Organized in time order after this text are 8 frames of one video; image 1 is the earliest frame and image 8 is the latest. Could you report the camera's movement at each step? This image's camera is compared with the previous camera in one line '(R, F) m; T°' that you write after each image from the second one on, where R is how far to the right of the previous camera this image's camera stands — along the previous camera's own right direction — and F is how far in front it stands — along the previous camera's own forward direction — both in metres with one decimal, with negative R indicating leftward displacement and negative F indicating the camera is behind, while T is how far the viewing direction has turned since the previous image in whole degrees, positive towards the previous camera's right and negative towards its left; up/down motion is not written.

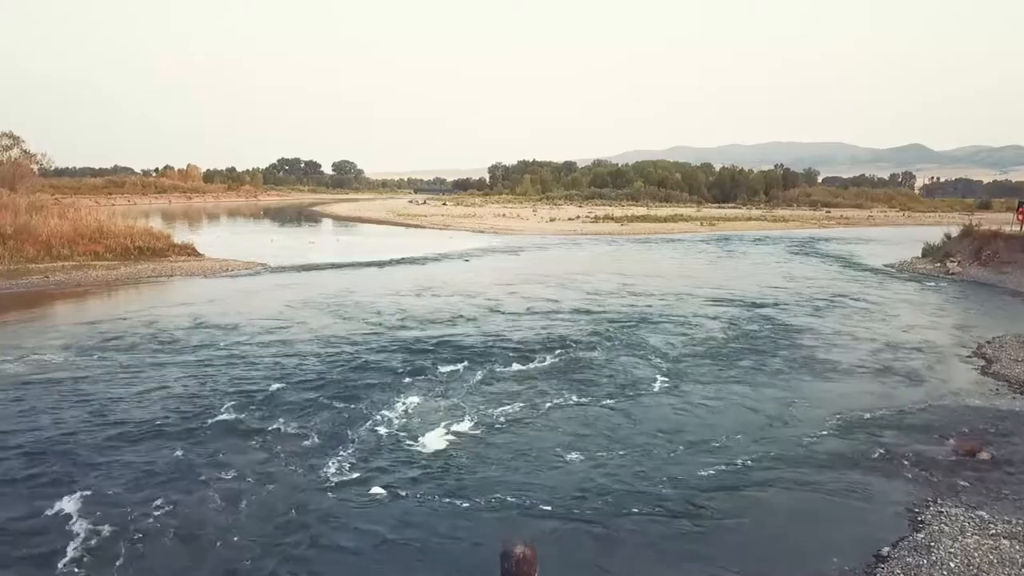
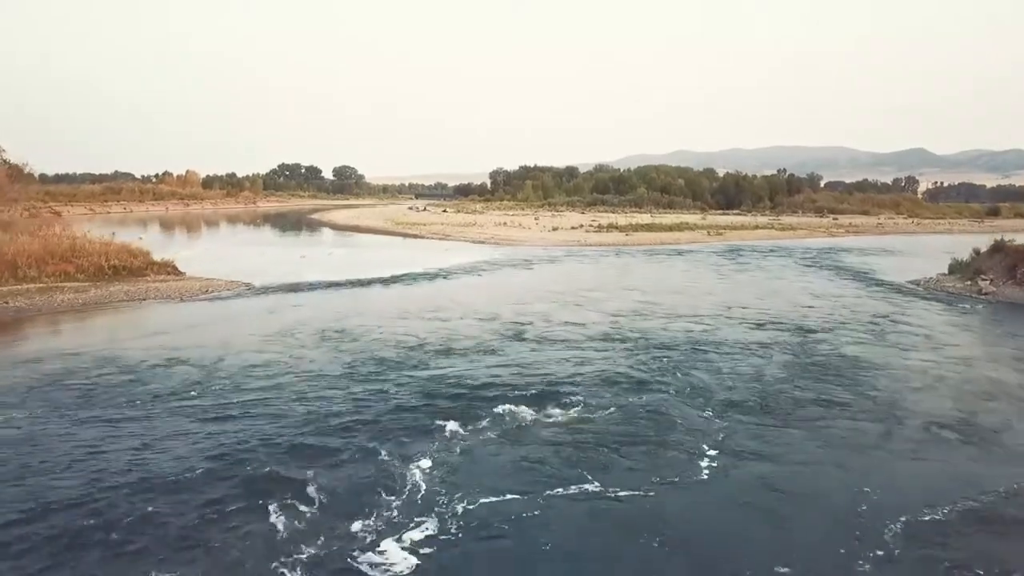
(0.0, +1.2) m; 0°
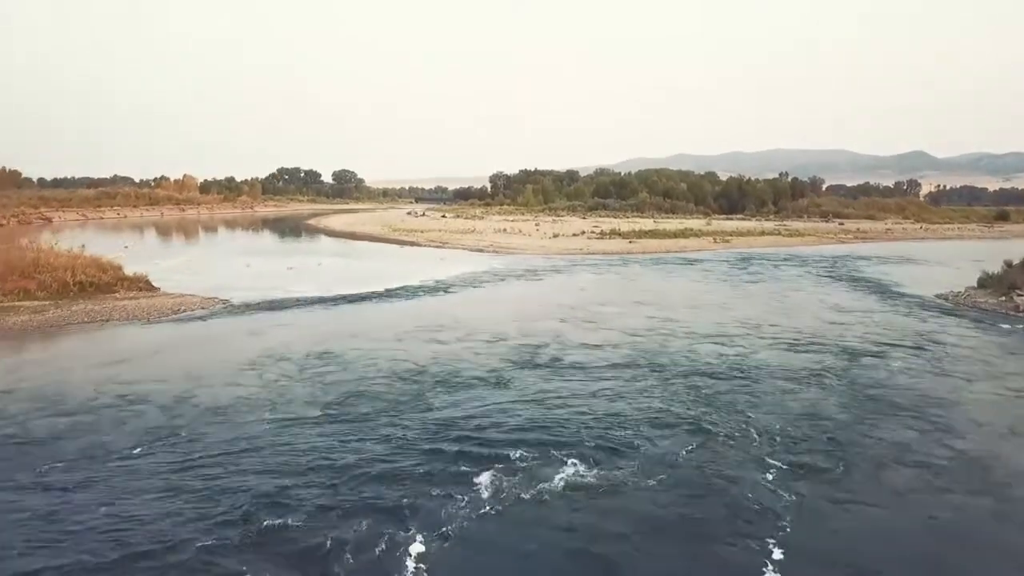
(0.0, +1.3) m; 0°
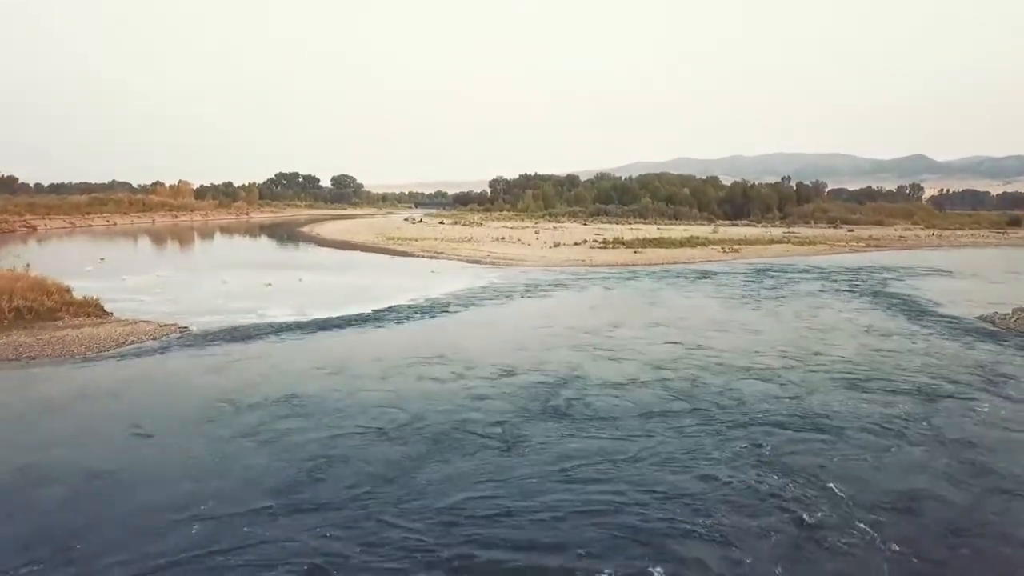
(0.0, +2.0) m; 0°
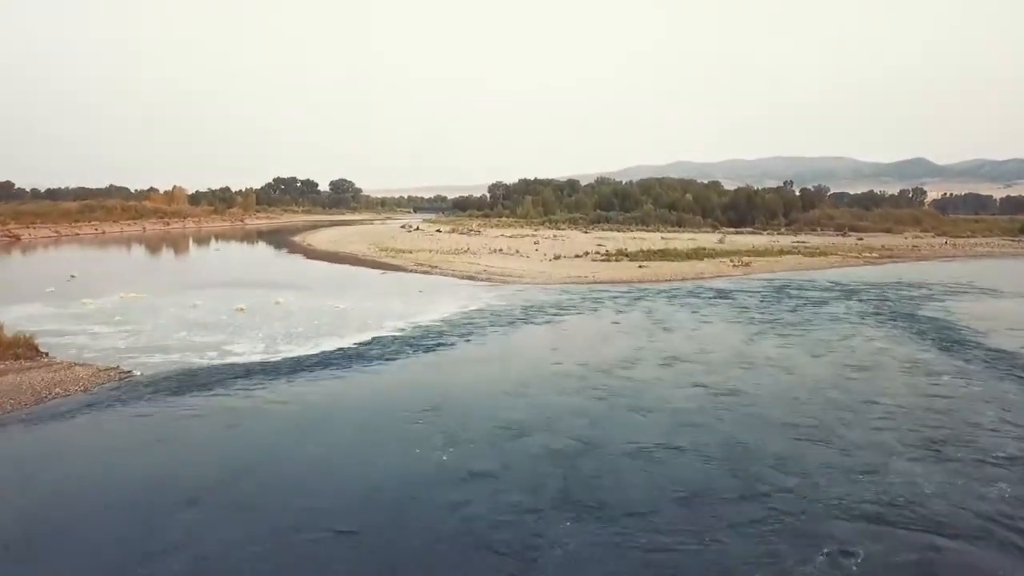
(0.0, +2.0) m; 0°
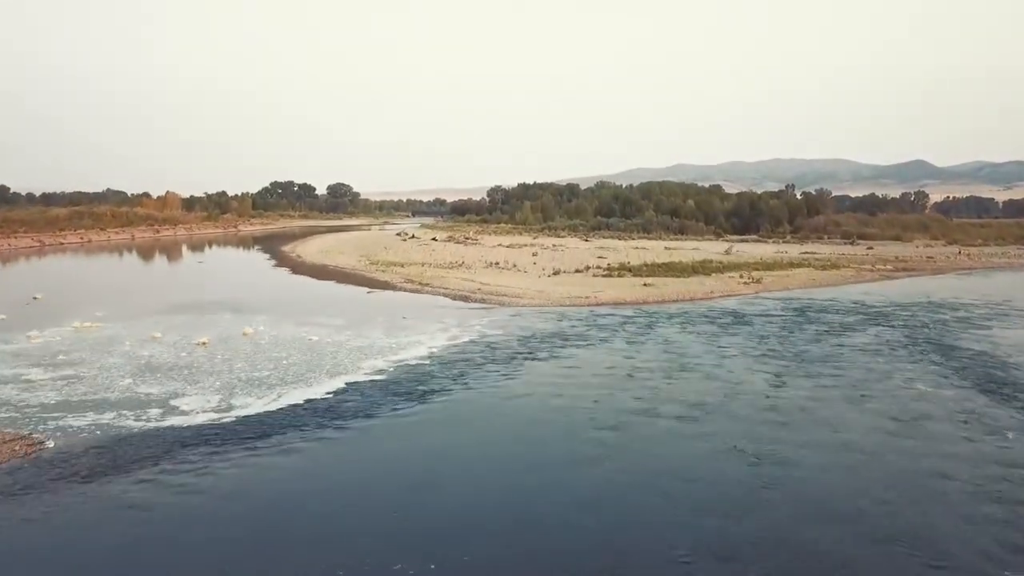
(+0.1, +2.2) m; 0°
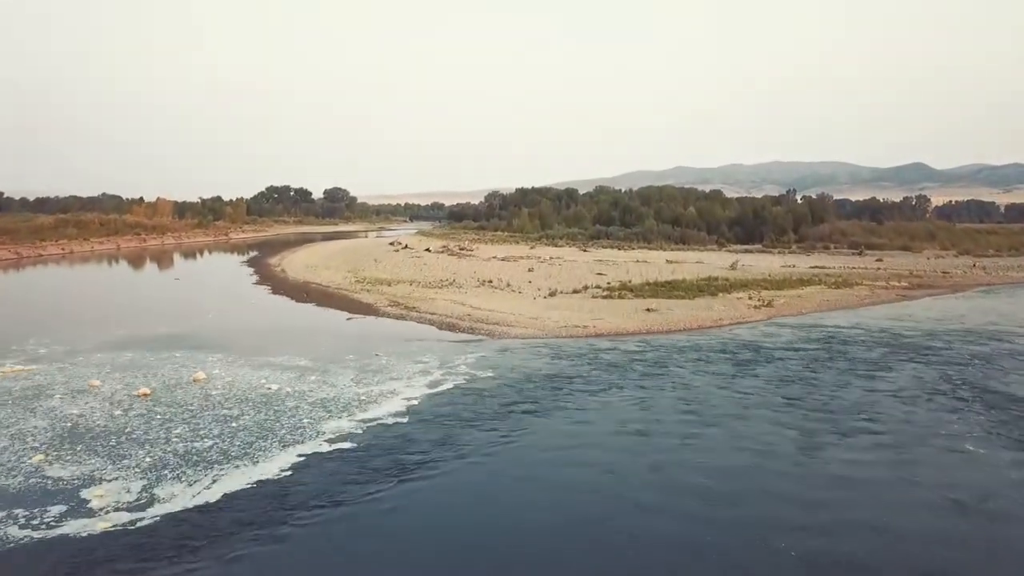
(+0.2, +2.4) m; 0°
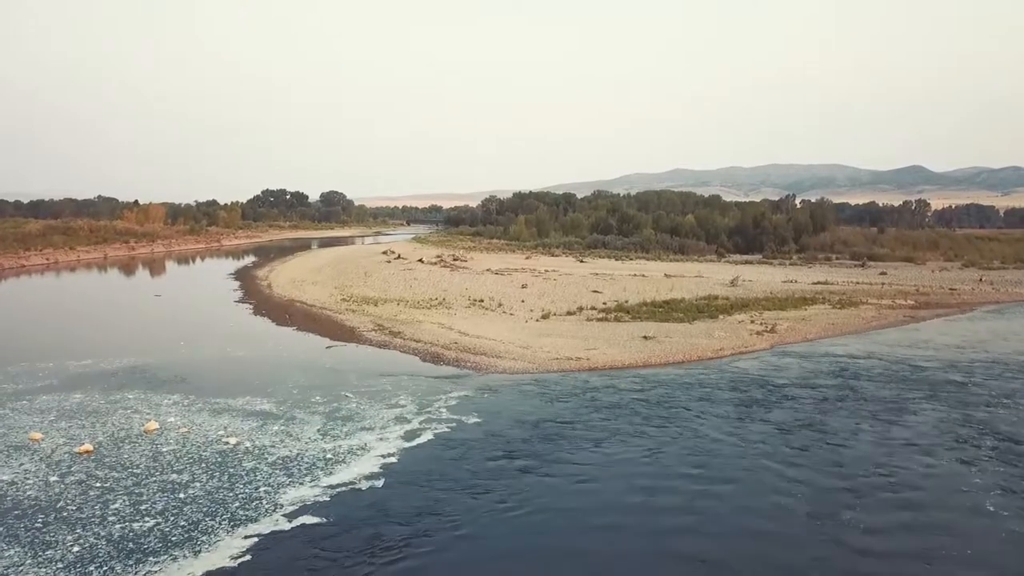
(+0.3, +1.5) m; 0°
